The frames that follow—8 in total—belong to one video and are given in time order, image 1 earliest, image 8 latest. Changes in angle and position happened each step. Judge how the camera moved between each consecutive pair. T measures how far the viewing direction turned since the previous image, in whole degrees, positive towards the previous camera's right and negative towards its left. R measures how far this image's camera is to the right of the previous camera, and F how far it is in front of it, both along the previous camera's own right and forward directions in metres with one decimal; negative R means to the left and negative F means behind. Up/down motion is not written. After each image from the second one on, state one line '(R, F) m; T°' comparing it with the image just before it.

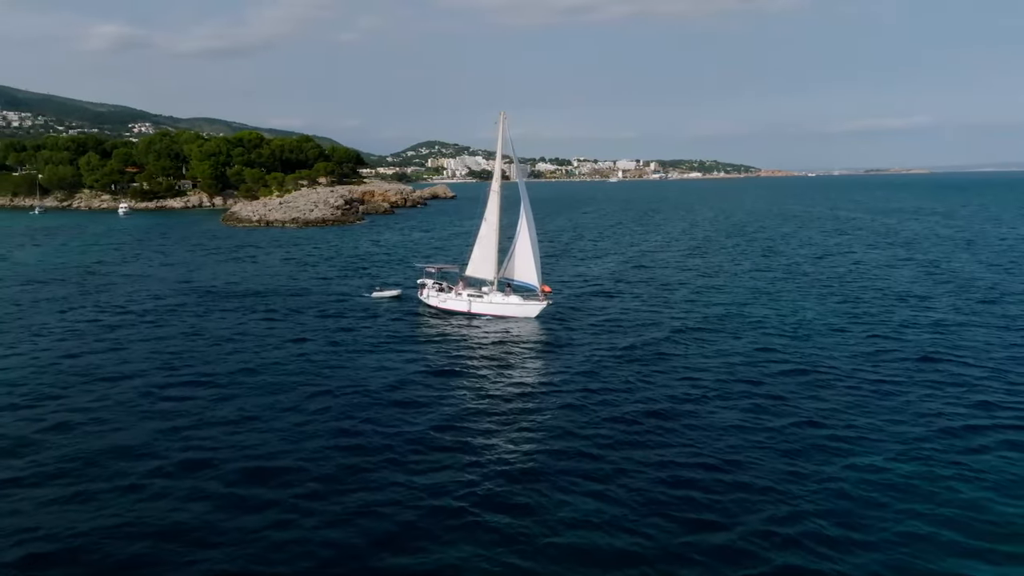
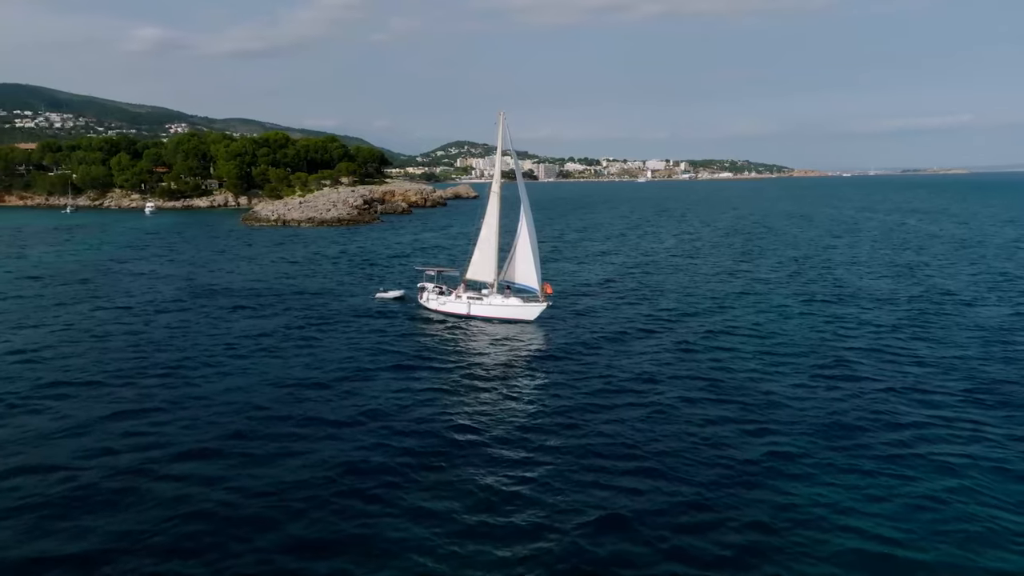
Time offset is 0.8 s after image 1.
(+2.7, -1.0) m; -2°
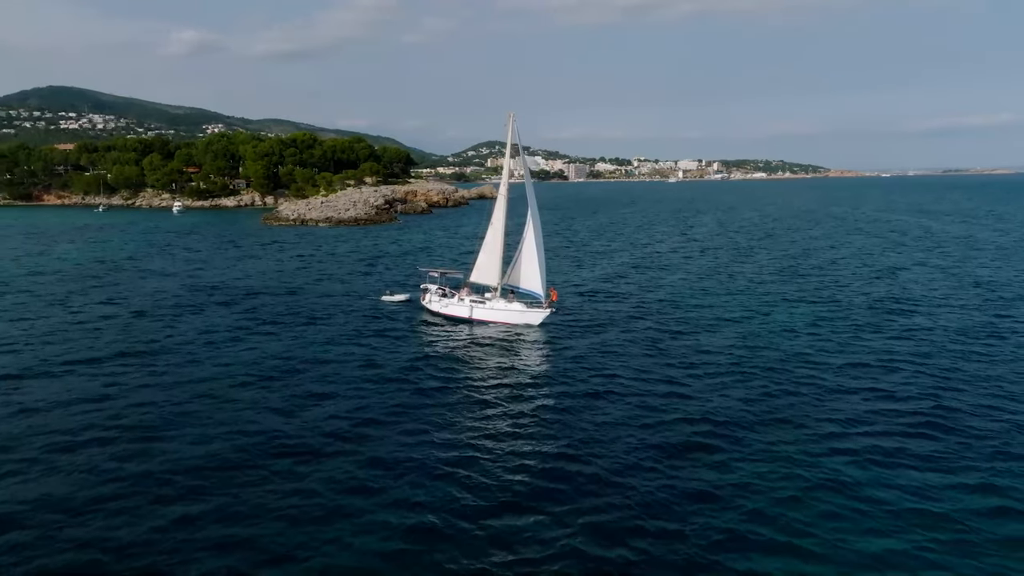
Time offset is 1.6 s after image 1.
(+2.6, -0.8) m; -2°
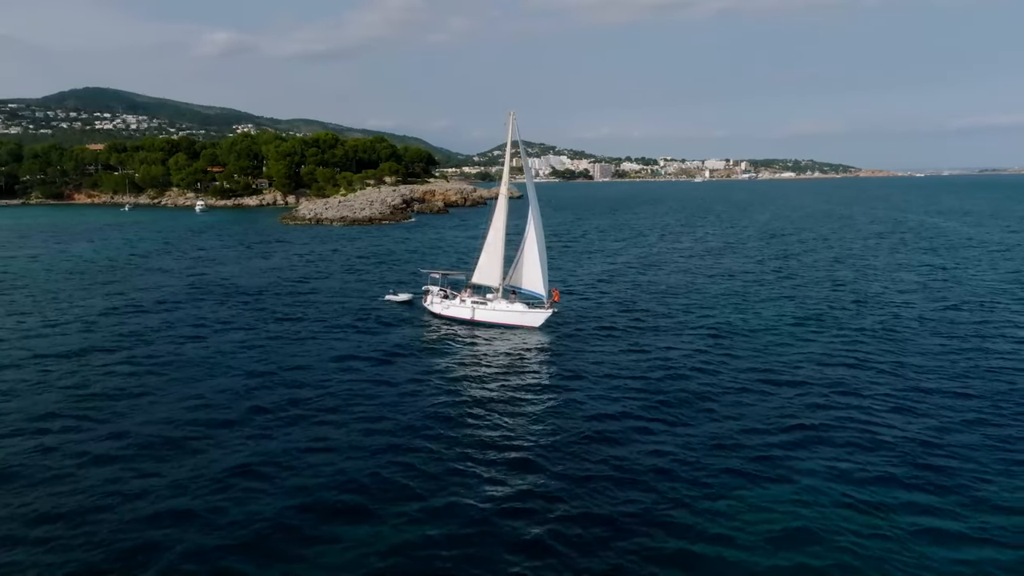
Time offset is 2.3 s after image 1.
(+2.1, -0.5) m; -2°
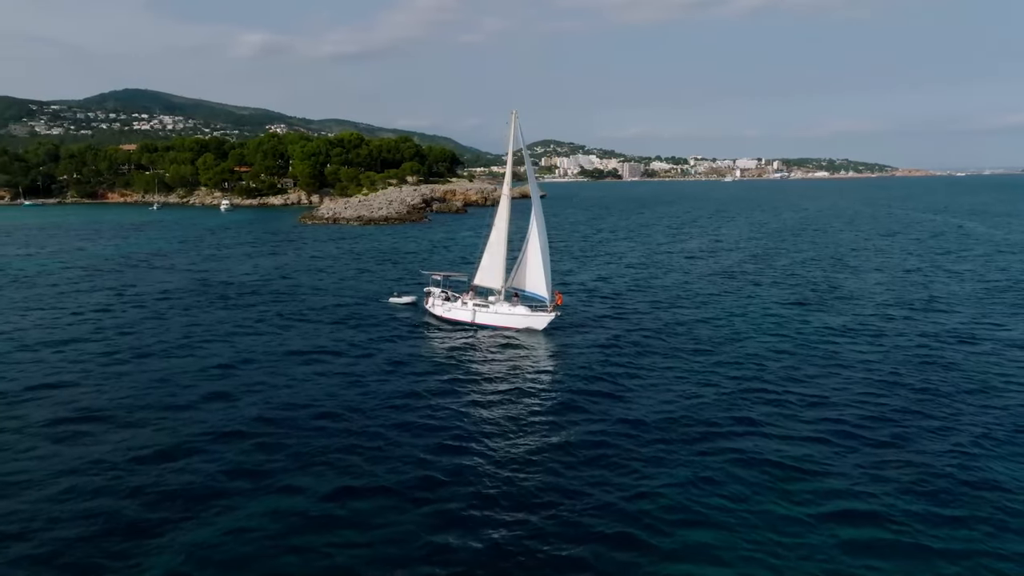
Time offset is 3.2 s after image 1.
(+2.2, -0.5) m; -2°
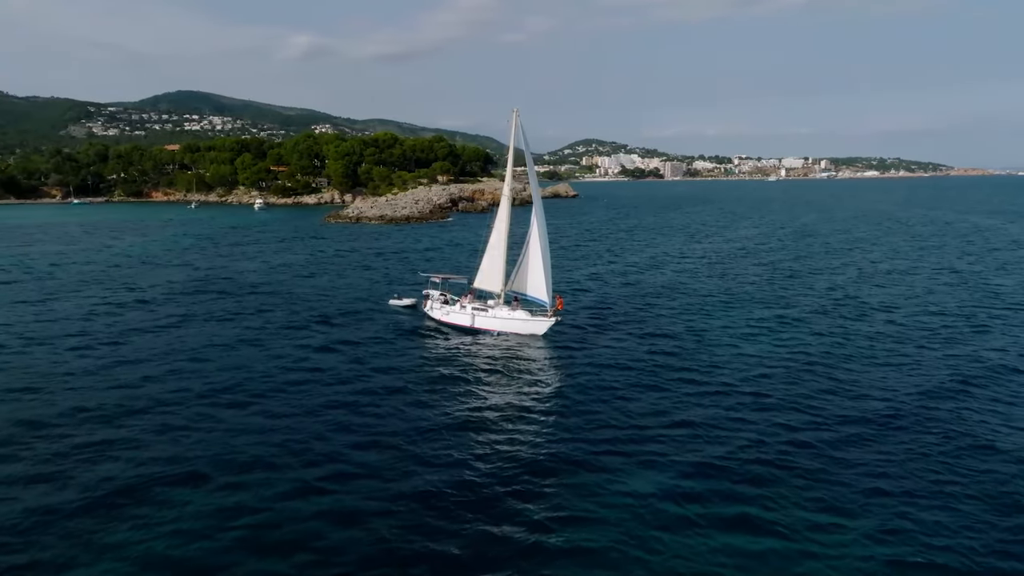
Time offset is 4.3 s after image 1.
(+3.3, -0.7) m; -3°
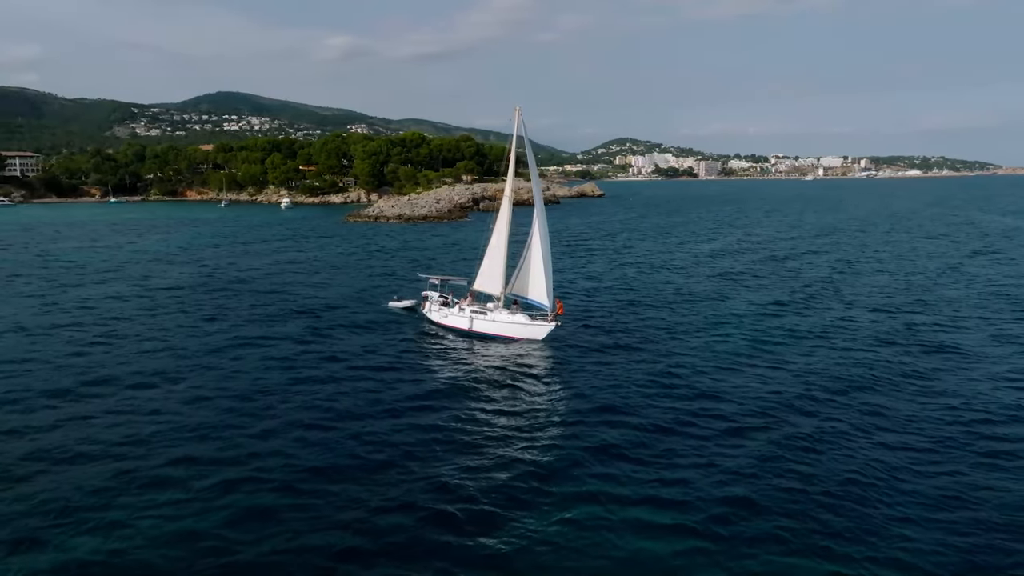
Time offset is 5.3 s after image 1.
(+2.5, -0.6) m; -2°
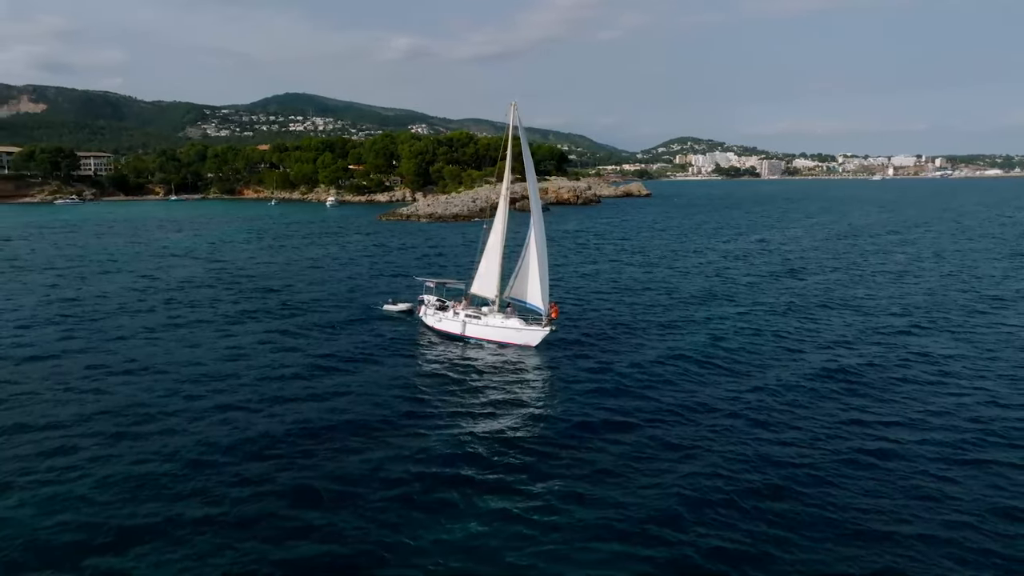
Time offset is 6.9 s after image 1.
(+4.4, -1.0) m; -4°
